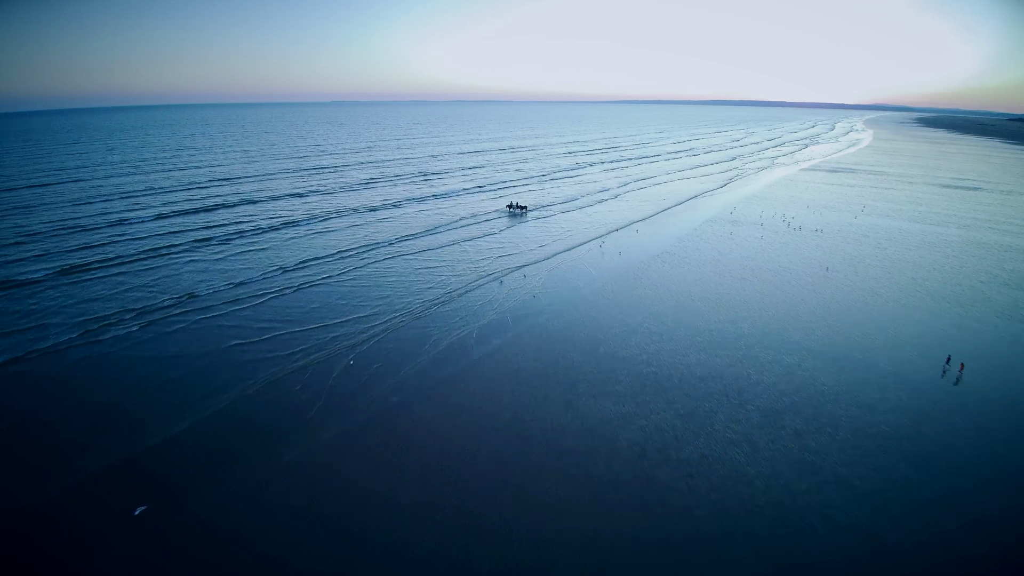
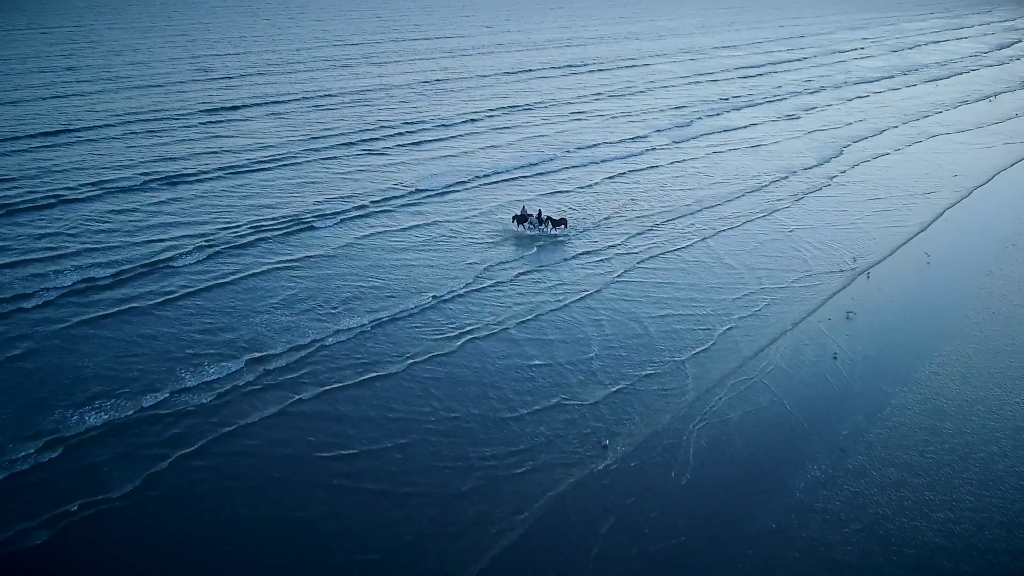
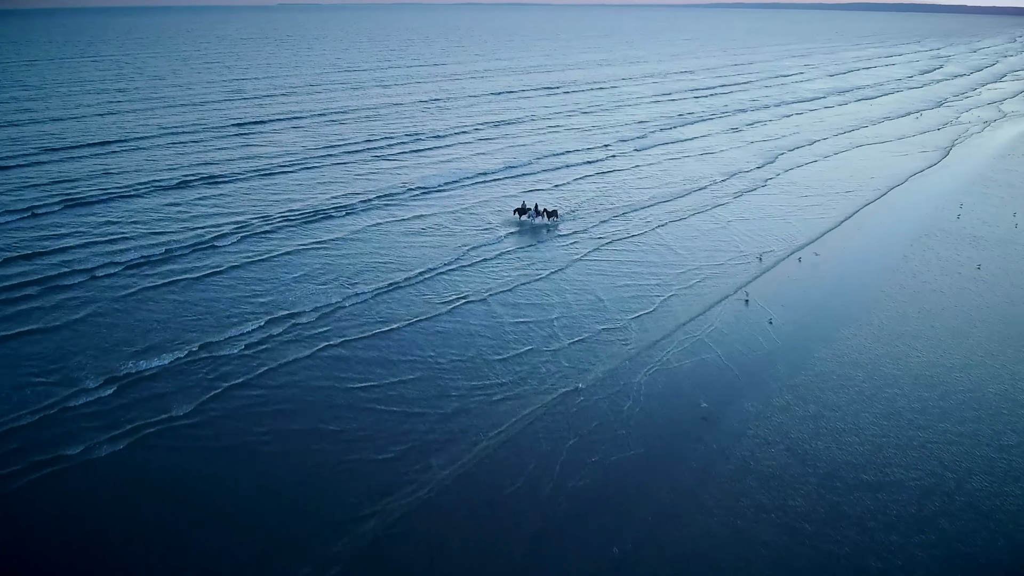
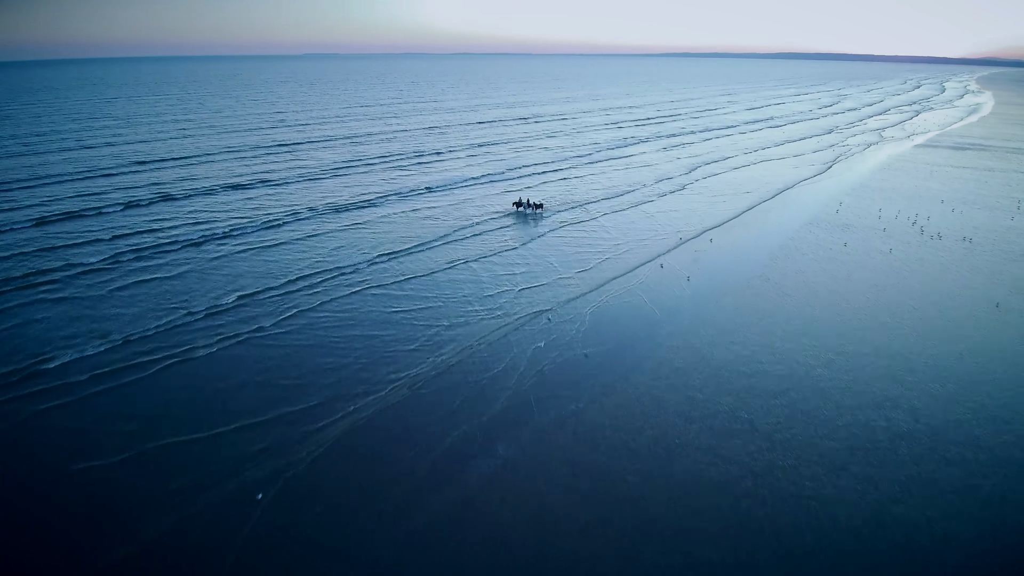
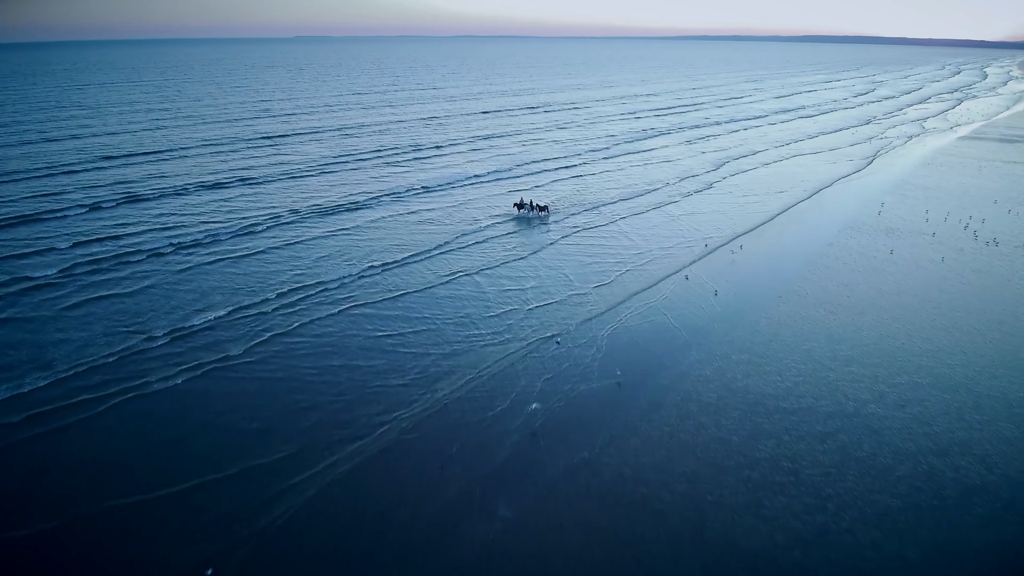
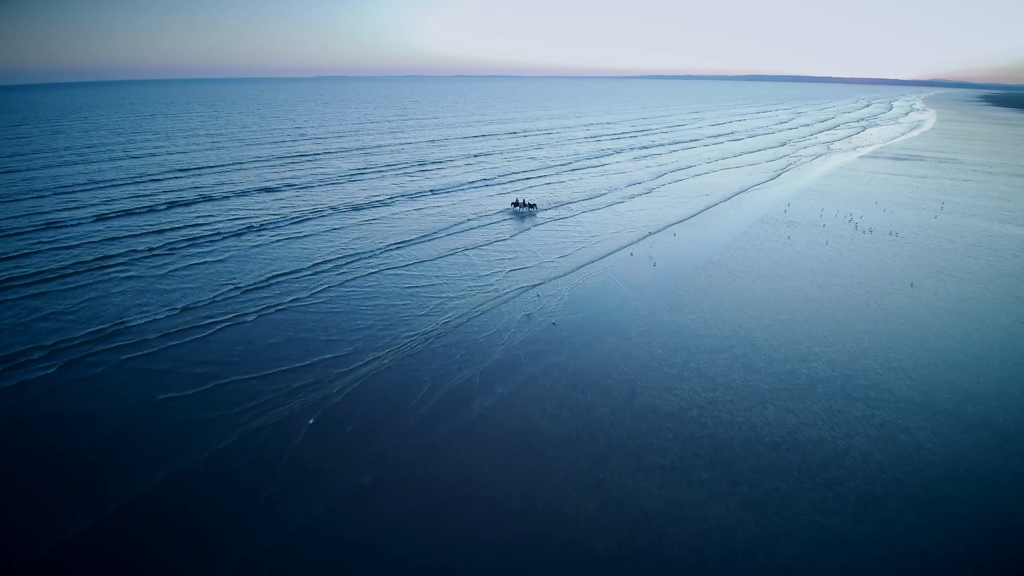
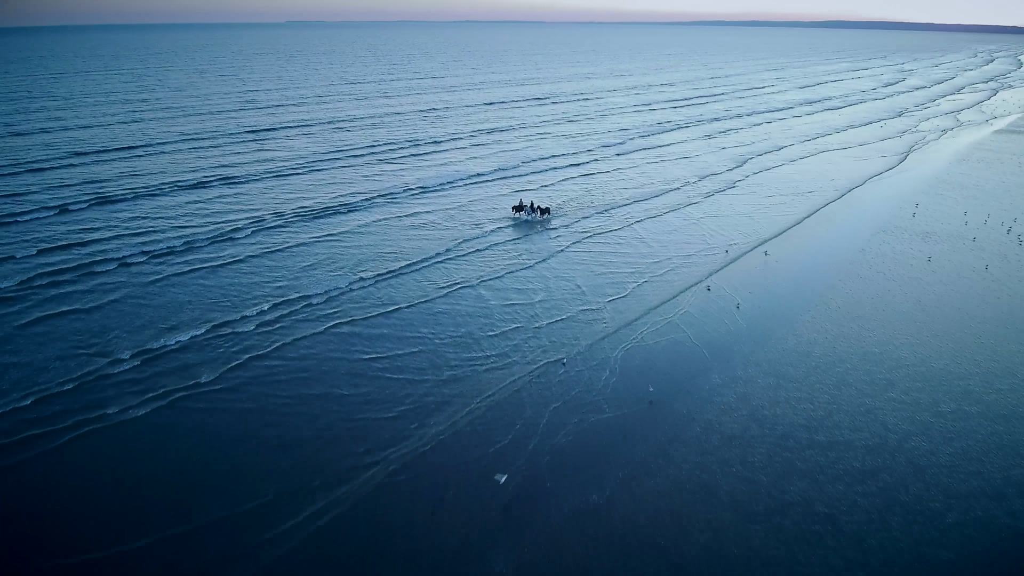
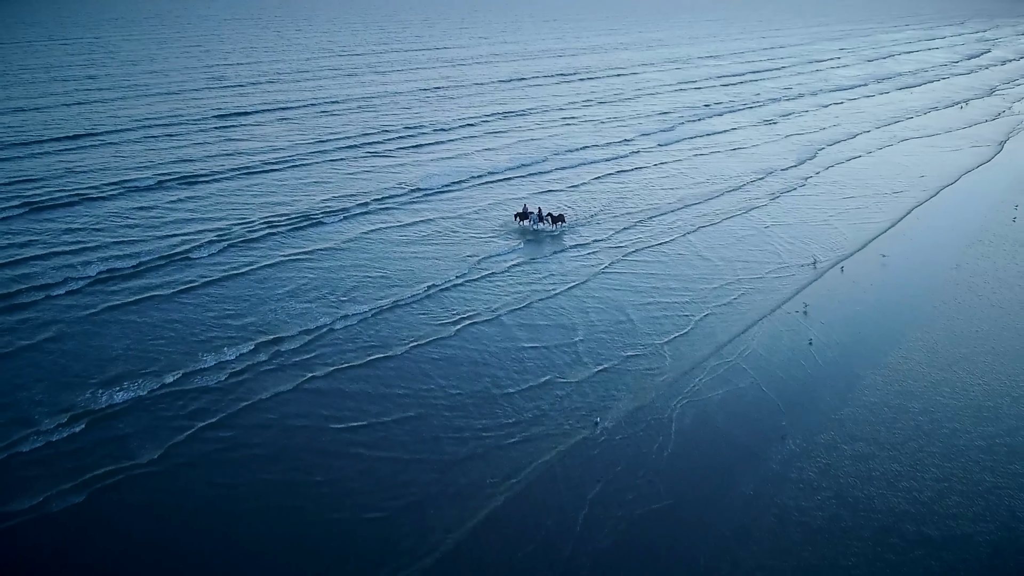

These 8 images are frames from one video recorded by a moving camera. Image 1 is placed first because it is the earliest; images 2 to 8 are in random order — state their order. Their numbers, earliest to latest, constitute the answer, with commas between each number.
6, 4, 5, 7, 3, 8, 2
